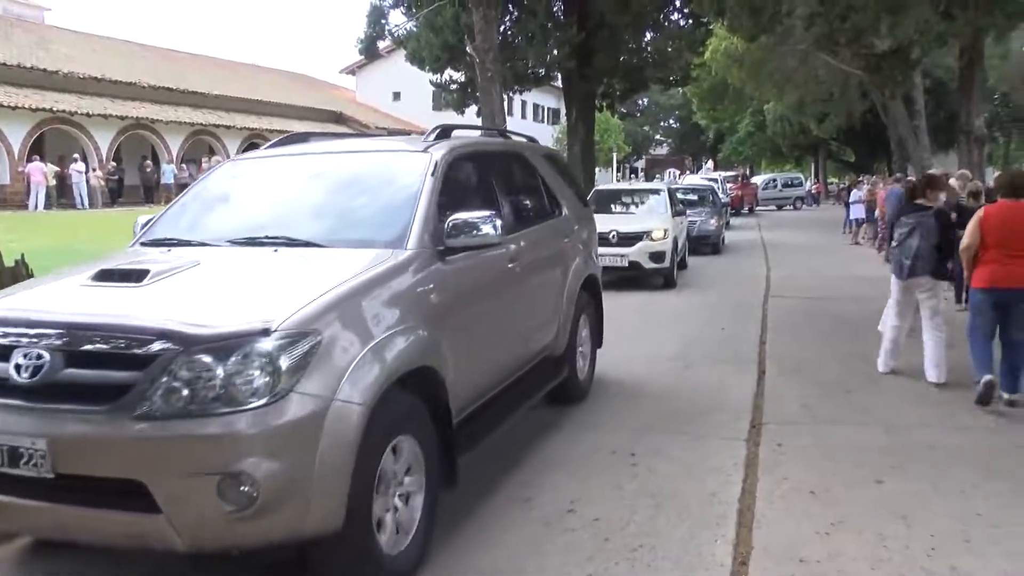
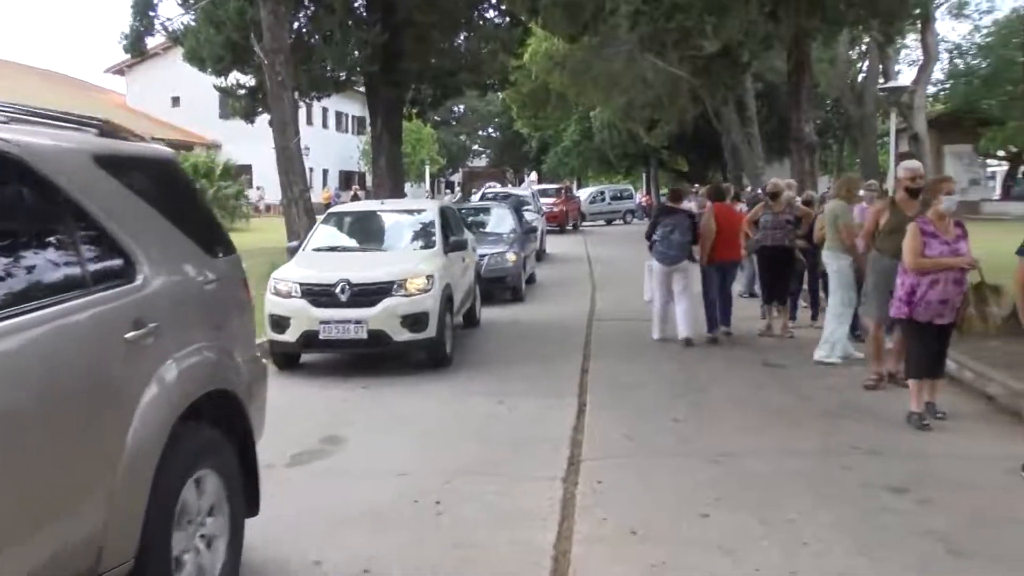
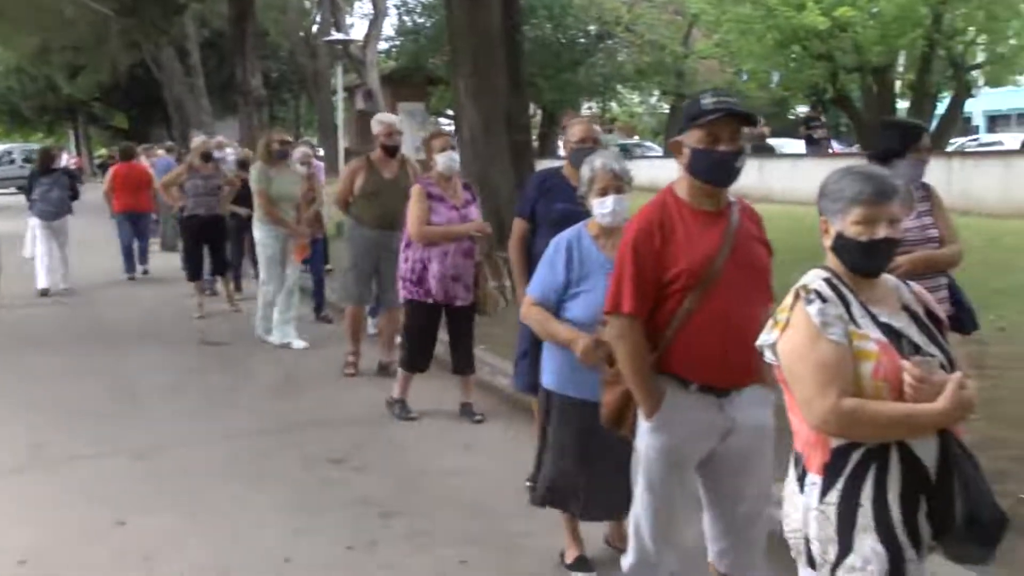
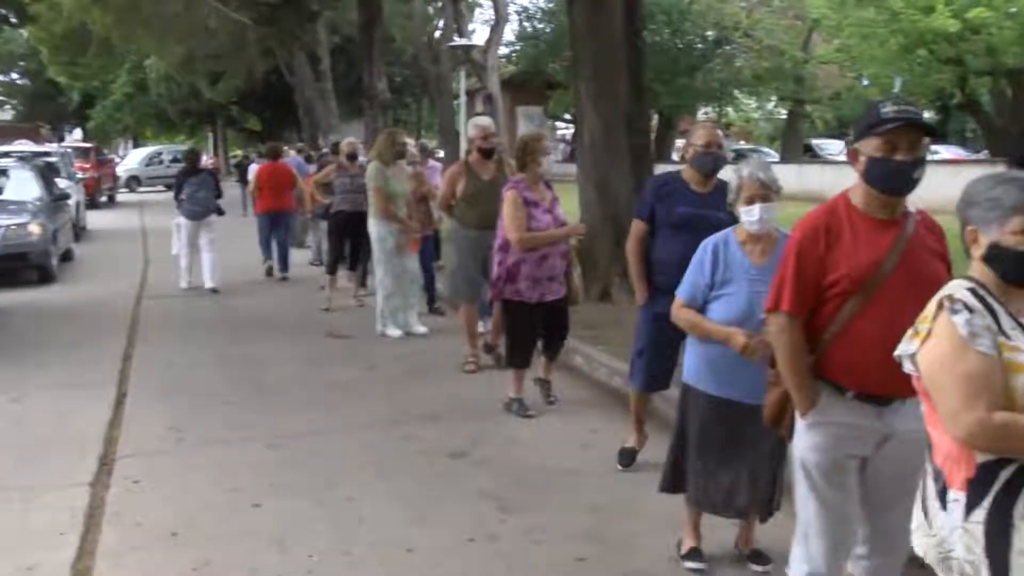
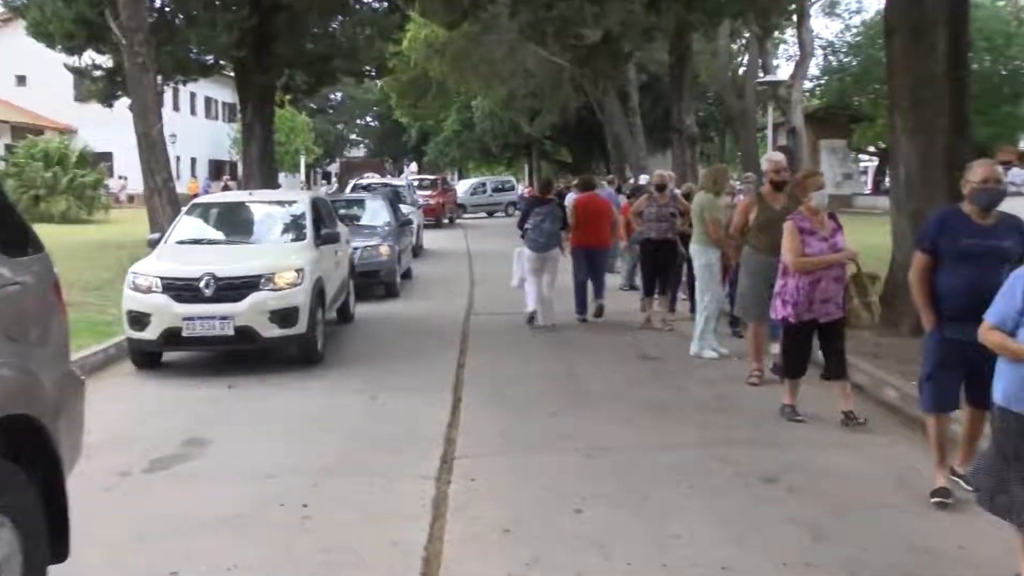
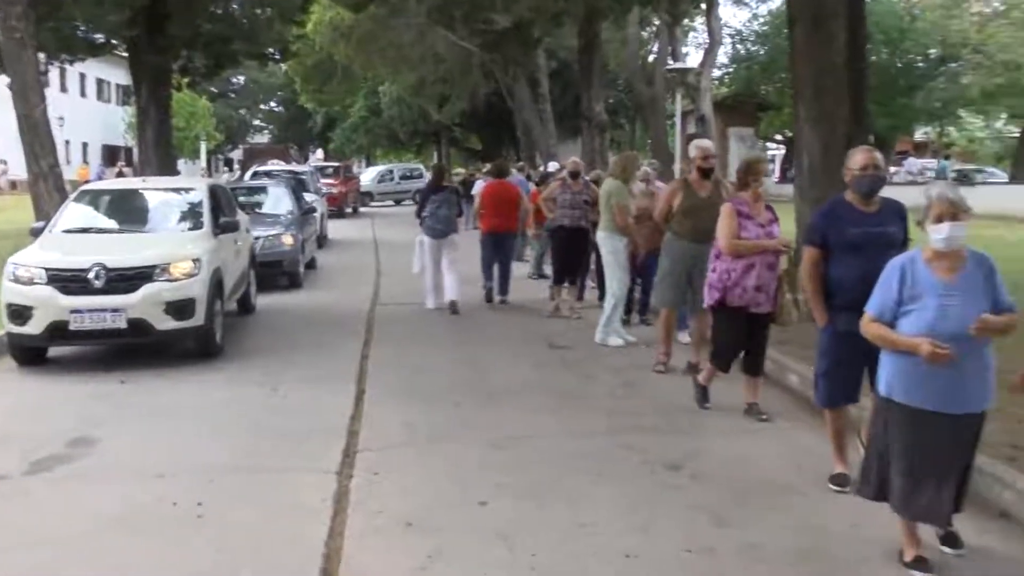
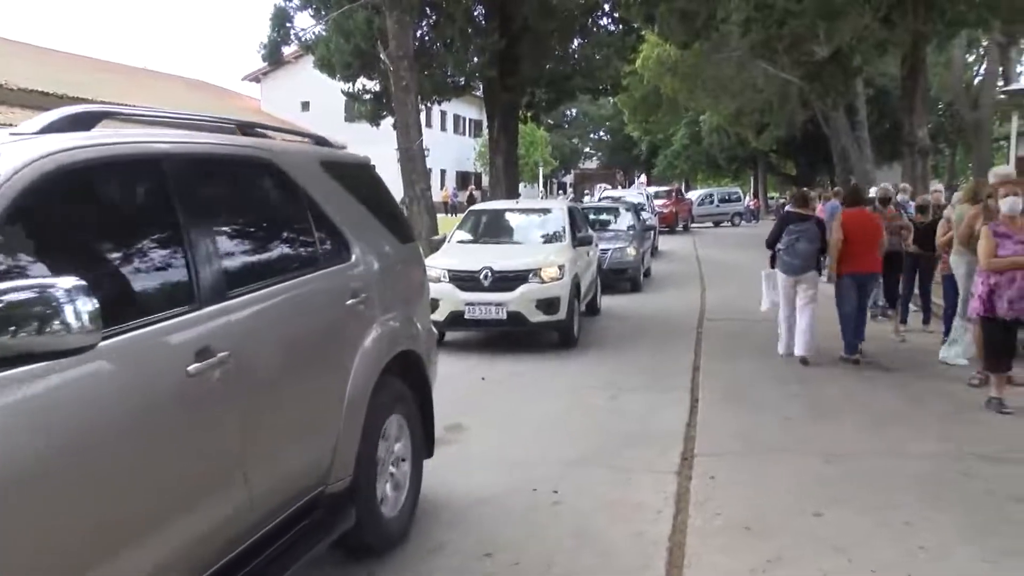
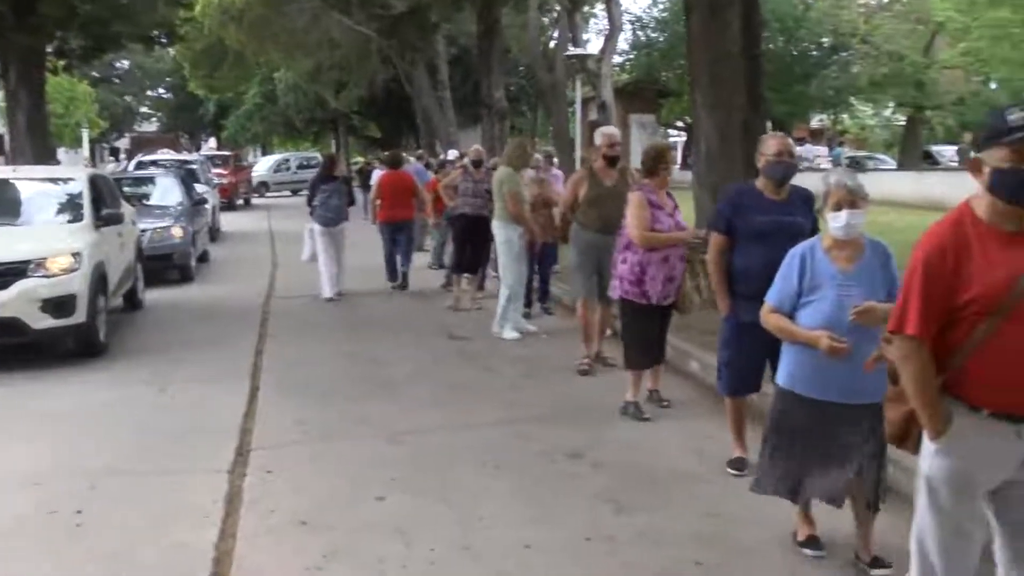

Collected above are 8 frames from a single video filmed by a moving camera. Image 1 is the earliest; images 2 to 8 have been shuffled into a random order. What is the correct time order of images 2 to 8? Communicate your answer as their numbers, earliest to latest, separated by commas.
7, 2, 5, 6, 8, 4, 3
